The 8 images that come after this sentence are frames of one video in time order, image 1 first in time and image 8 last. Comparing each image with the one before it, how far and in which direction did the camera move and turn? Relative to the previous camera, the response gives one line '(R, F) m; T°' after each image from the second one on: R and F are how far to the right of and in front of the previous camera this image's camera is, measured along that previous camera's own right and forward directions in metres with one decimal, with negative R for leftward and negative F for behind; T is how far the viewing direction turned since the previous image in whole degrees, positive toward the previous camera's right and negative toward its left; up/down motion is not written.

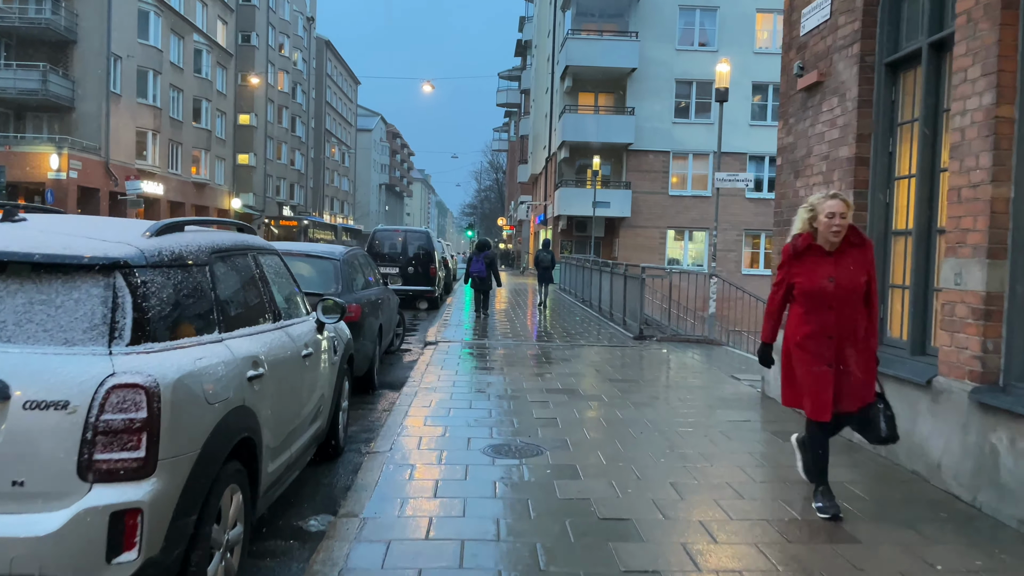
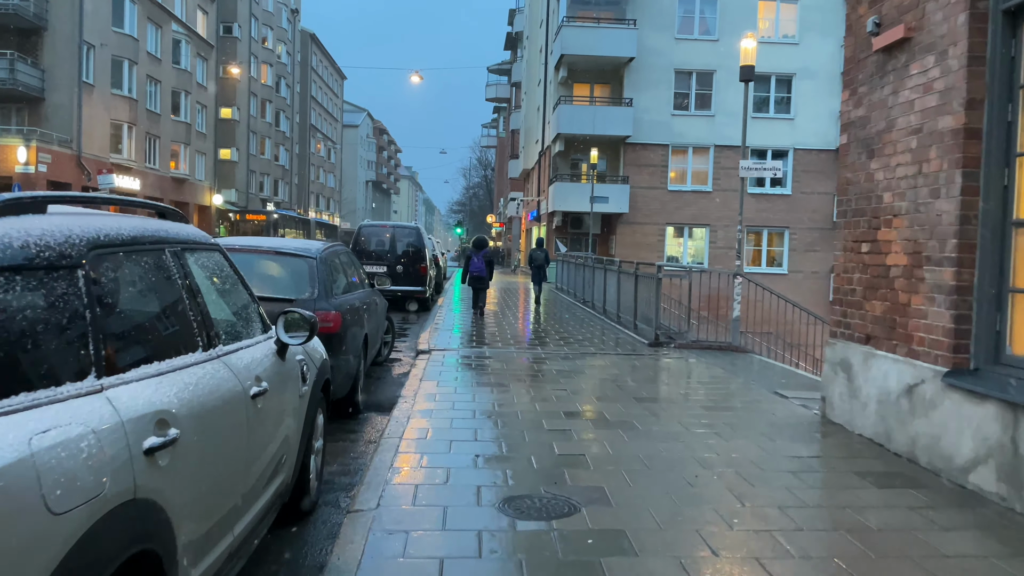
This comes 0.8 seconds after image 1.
(-0.2, +1.2) m; +1°
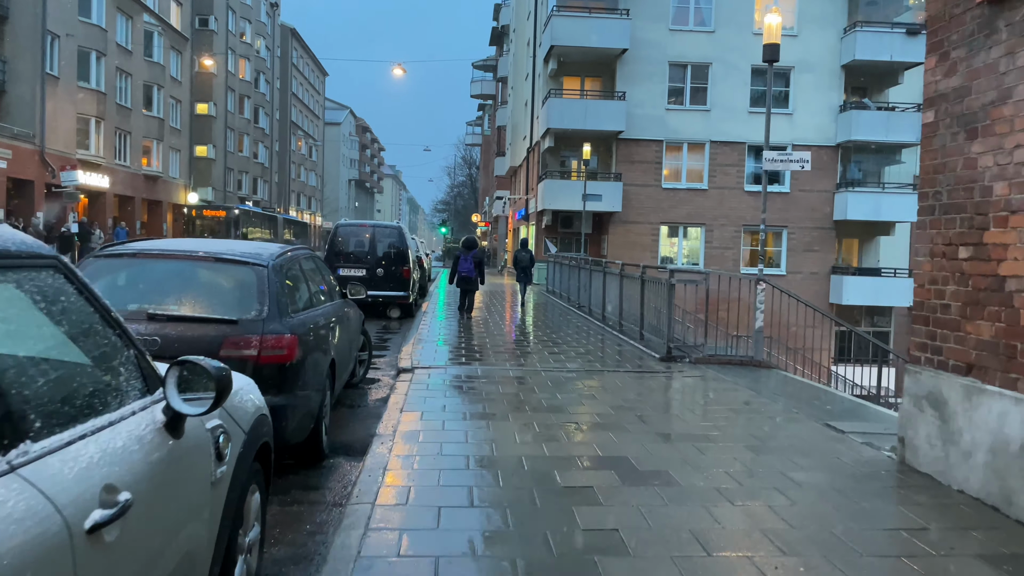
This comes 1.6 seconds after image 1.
(-0.1, +1.2) m; +1°
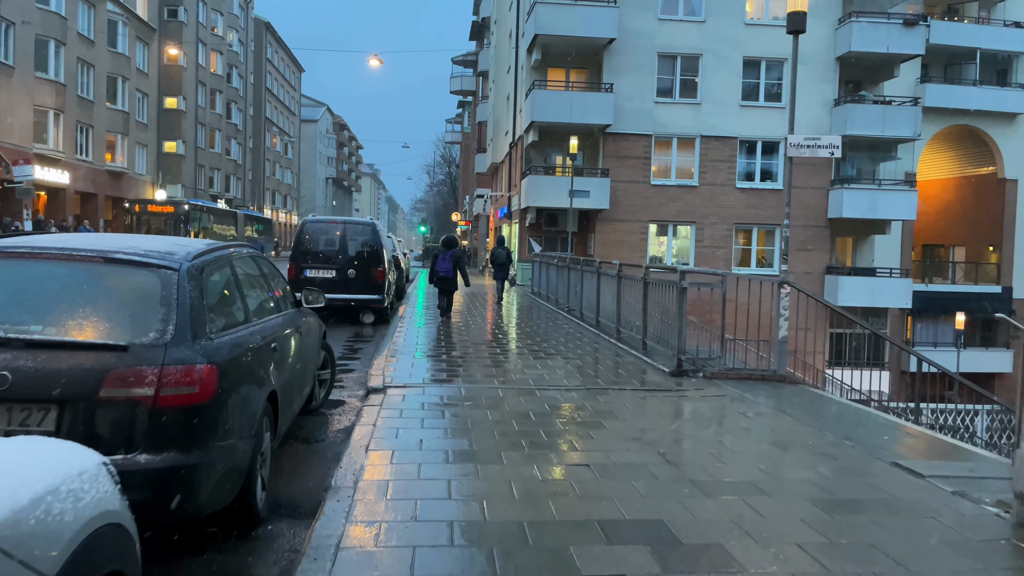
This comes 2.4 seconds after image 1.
(-0.1, +1.2) m; +1°
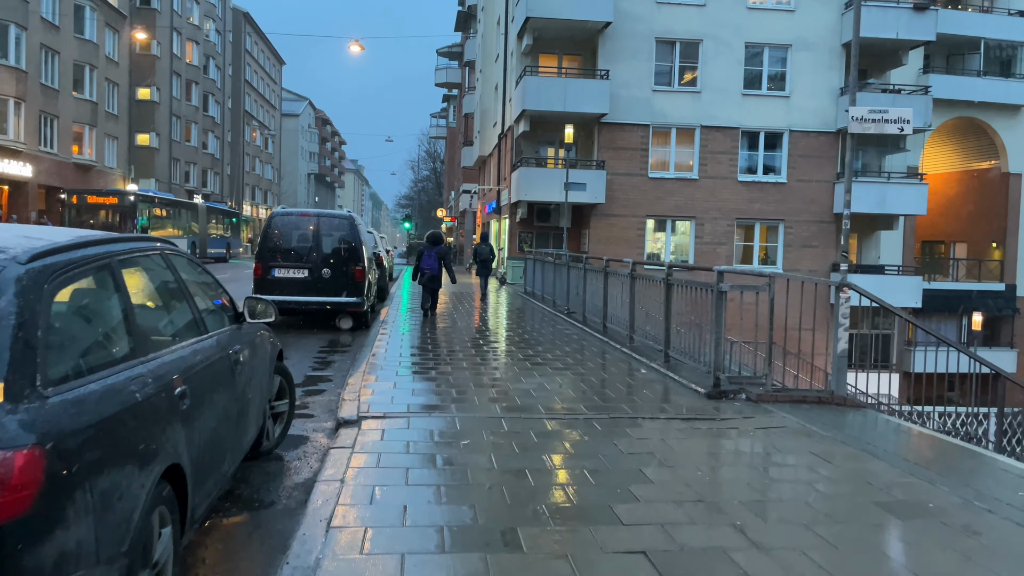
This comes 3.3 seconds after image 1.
(-0.2, +1.4) m; +1°
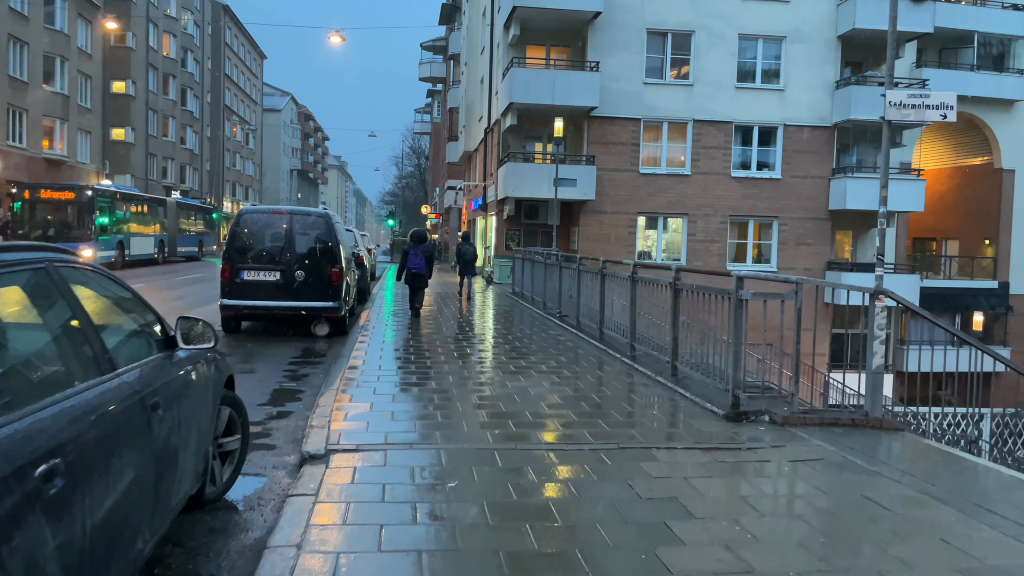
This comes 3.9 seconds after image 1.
(-0.1, +0.8) m; +1°
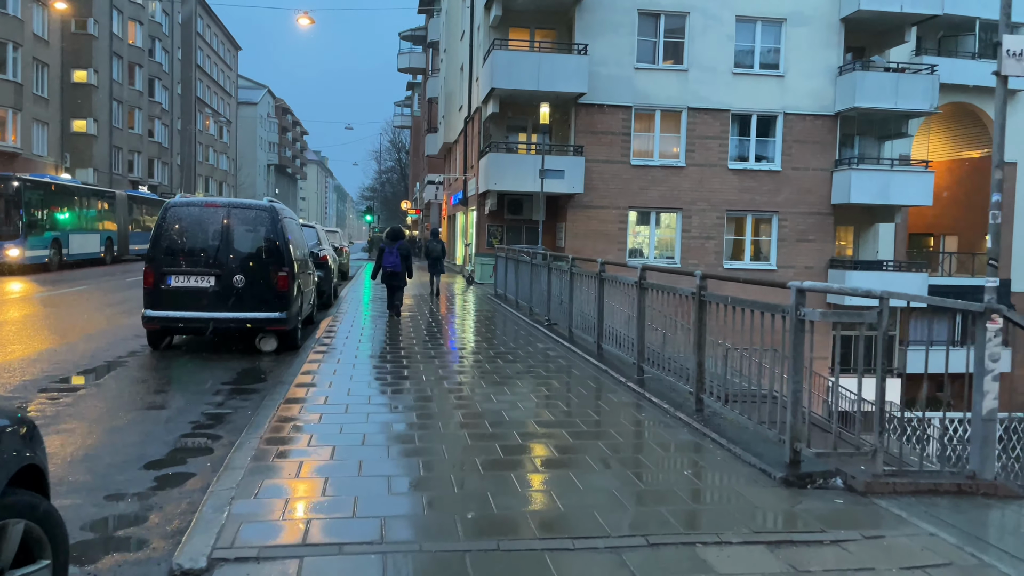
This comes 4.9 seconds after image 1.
(0.0, +1.6) m; +1°
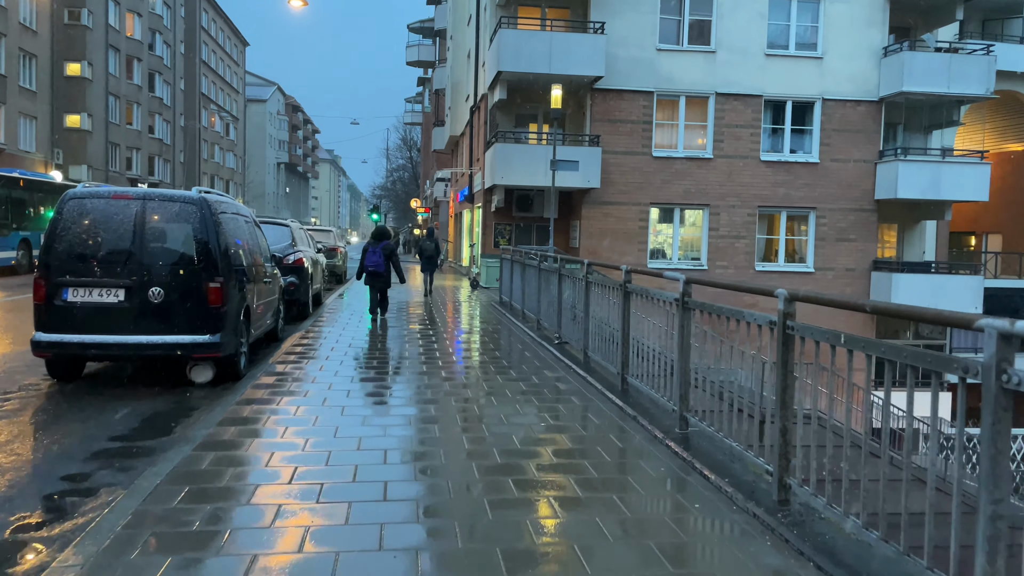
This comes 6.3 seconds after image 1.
(+0.1, +2.0) m; -1°
